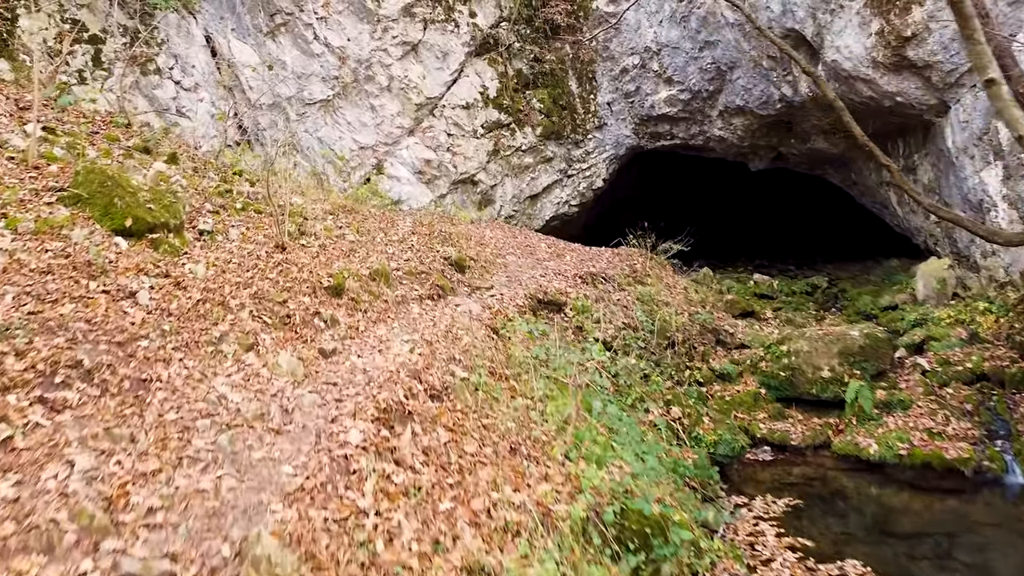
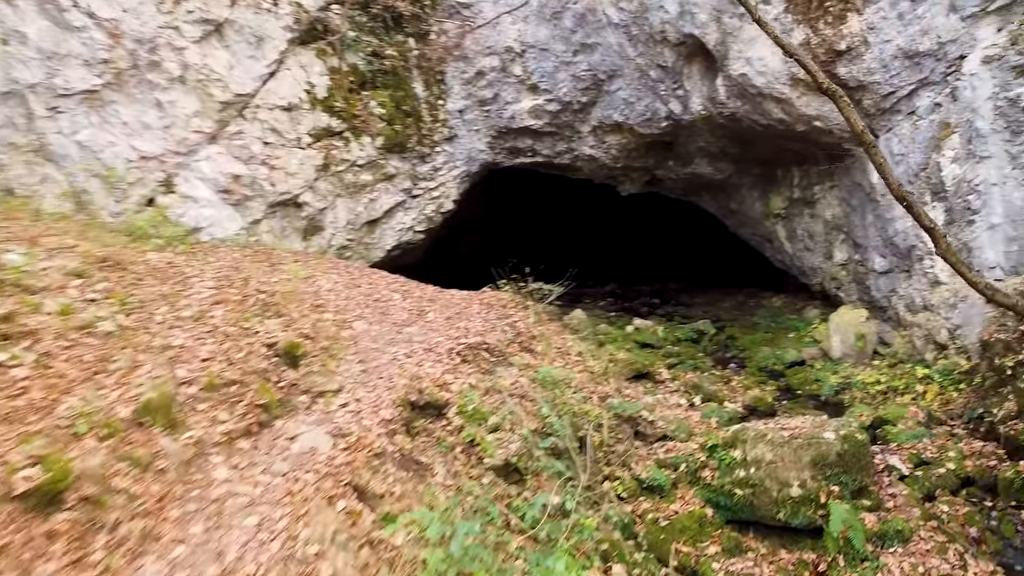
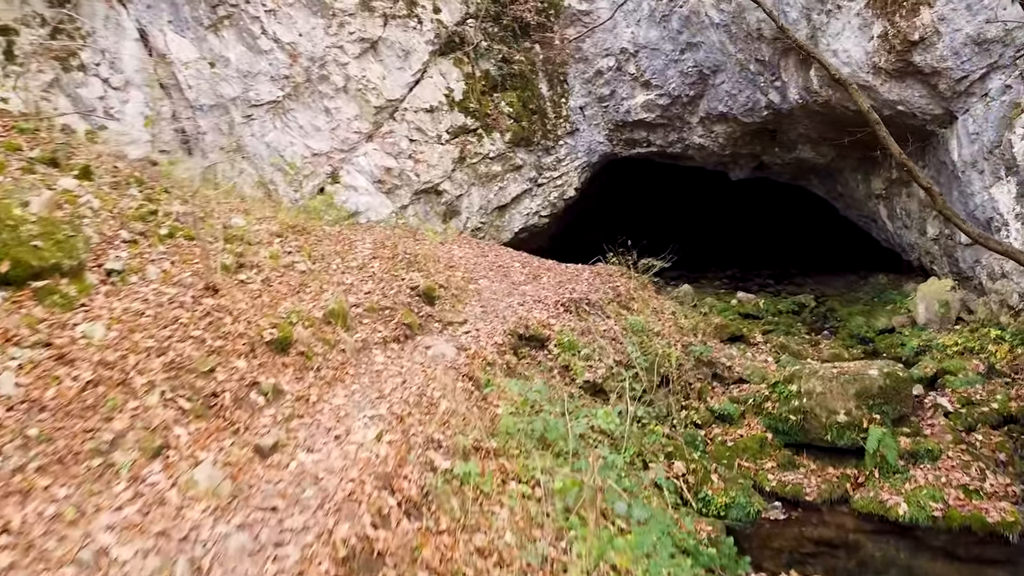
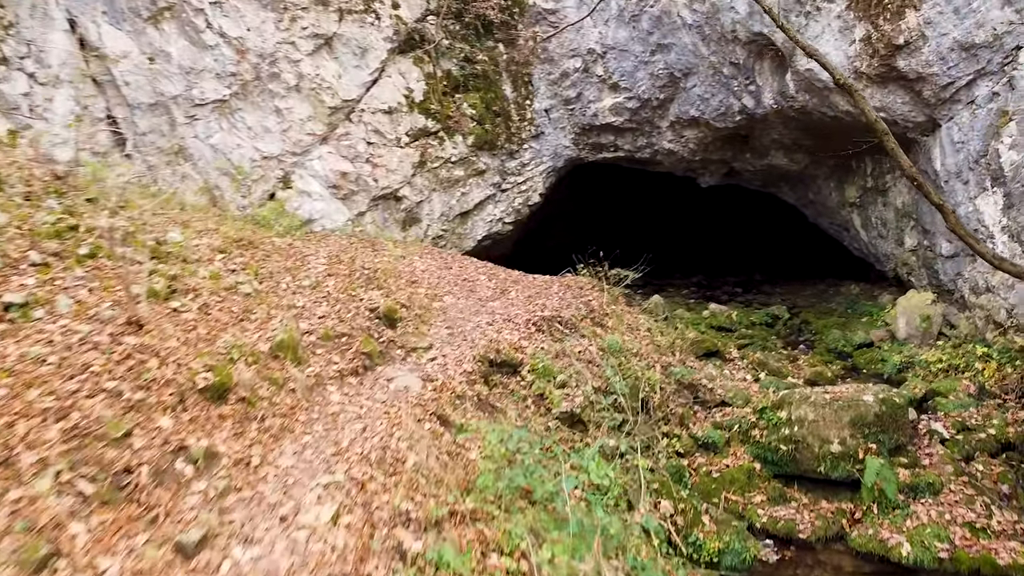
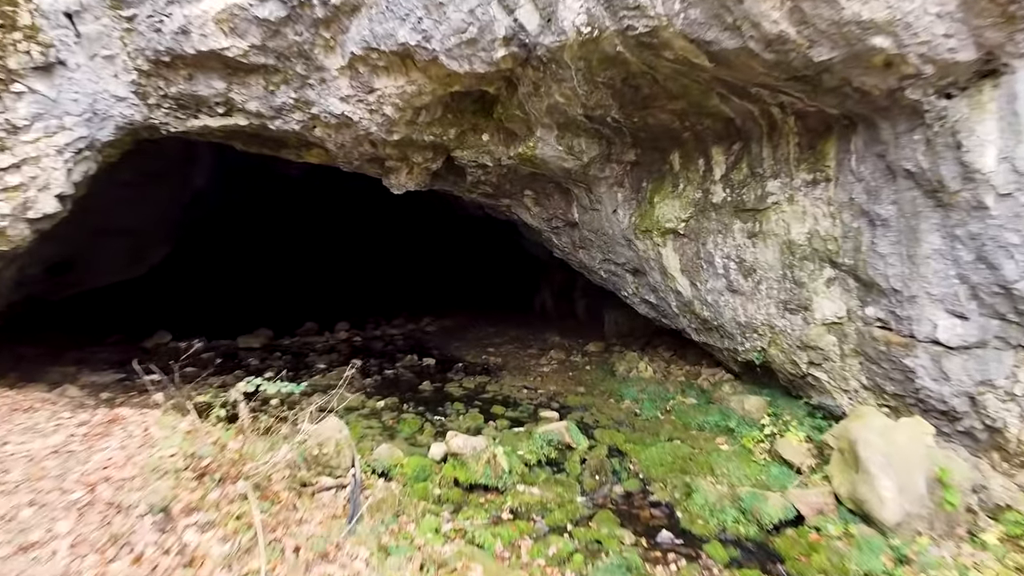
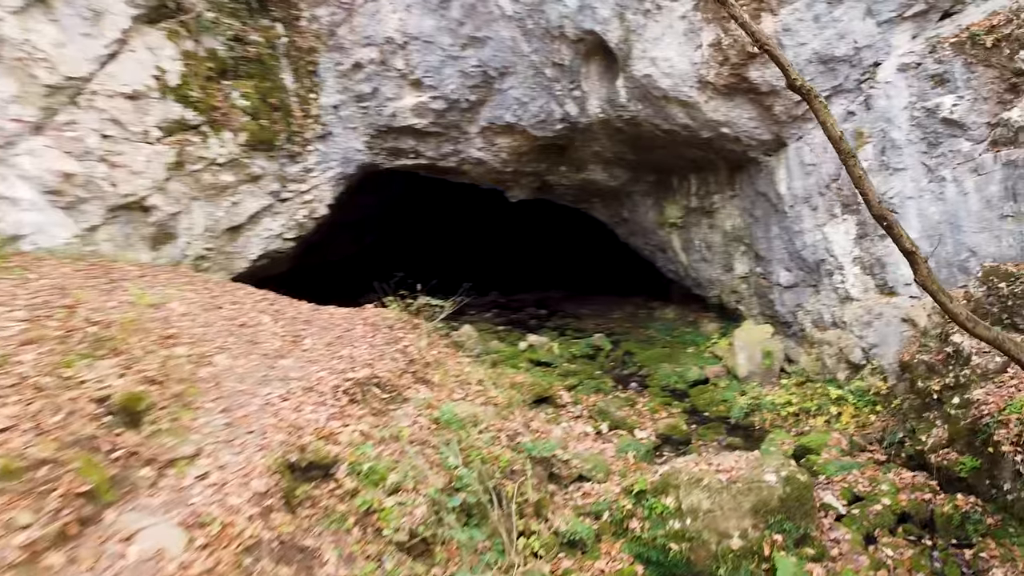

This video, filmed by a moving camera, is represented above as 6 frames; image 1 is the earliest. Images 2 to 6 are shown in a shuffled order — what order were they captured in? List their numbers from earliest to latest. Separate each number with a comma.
3, 4, 2, 6, 5
